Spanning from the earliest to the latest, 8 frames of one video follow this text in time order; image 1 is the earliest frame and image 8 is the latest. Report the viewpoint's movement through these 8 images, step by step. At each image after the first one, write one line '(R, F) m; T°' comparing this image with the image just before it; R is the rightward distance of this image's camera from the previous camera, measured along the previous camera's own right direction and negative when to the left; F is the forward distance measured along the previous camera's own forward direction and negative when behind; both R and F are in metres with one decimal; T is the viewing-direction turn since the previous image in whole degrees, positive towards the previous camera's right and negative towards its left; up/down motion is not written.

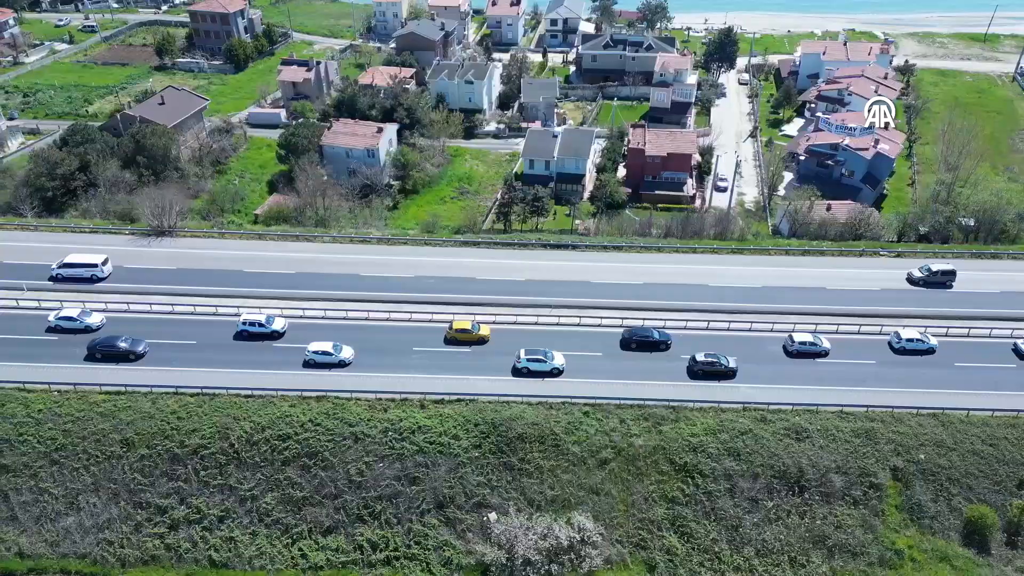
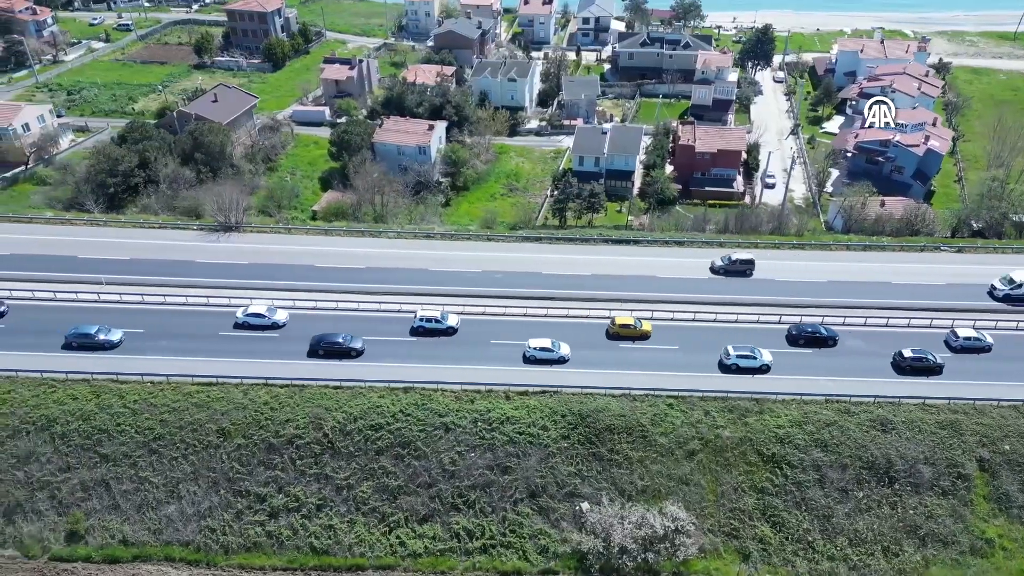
(-3.1, -0.4) m; 0°
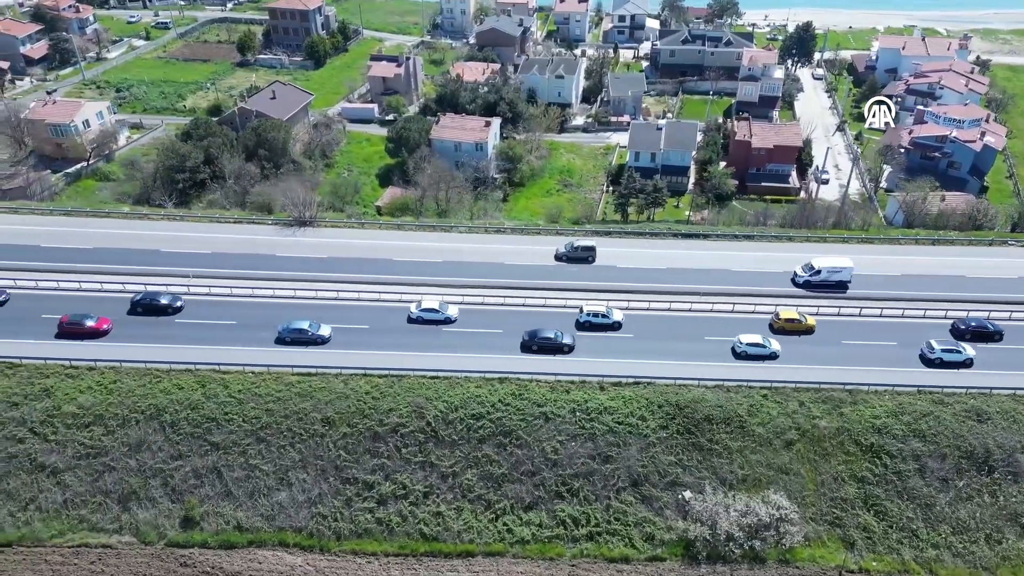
(-3.6, -0.4) m; 0°
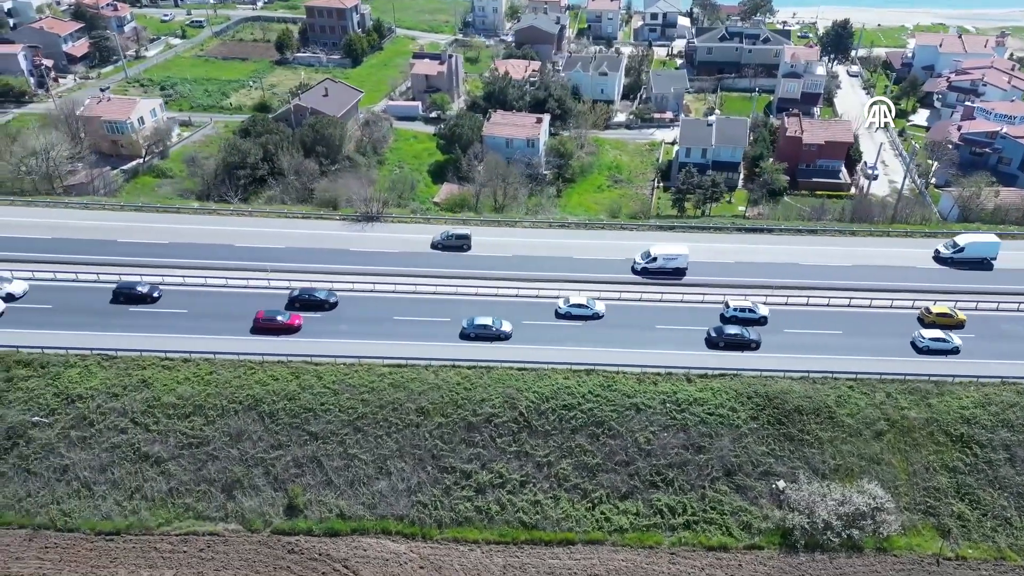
(-3.3, -0.4) m; 0°
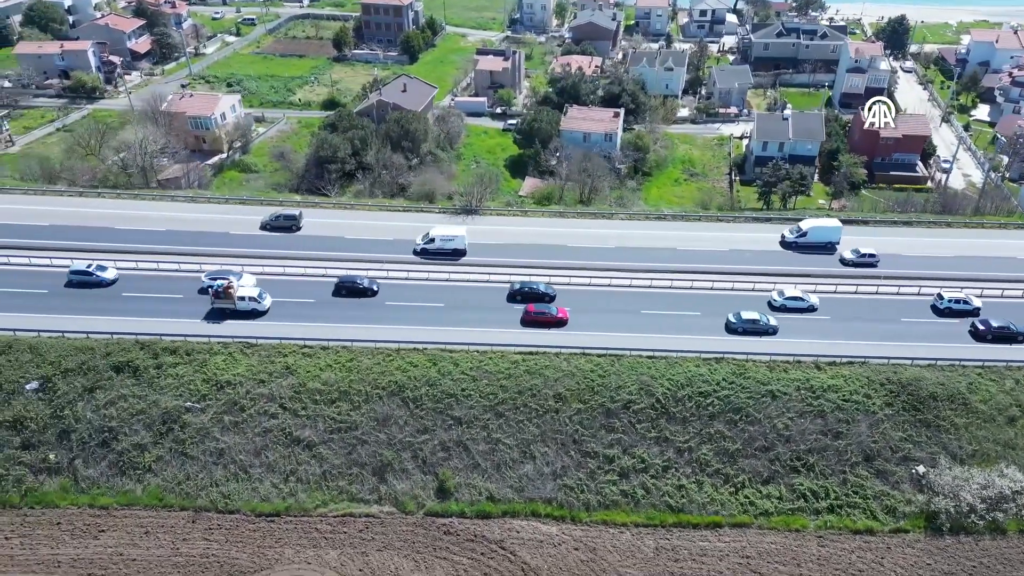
(-5.1, -0.5) m; 0°
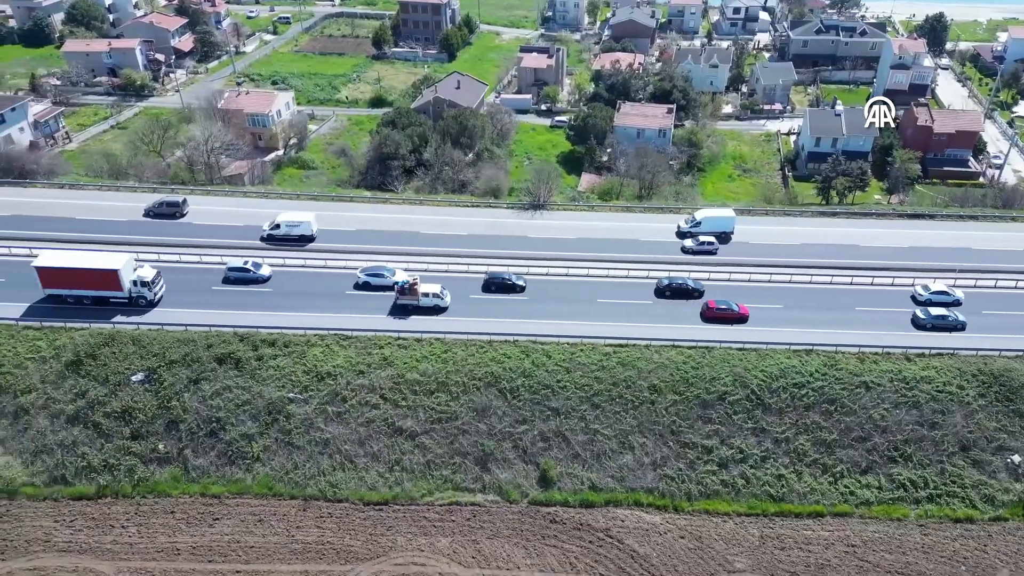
(-3.6, -0.3) m; 0°
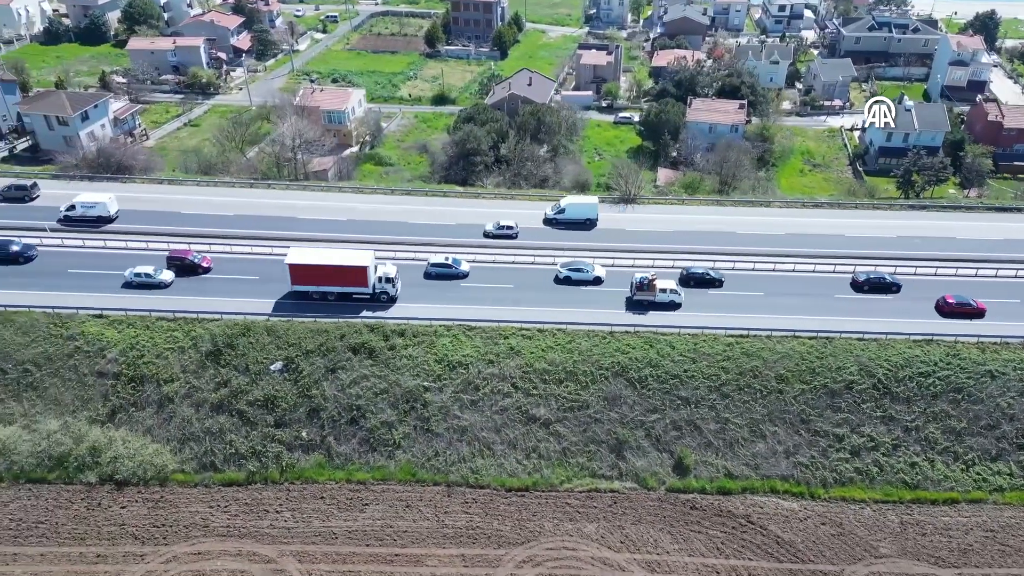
(-4.9, -0.4) m; 0°
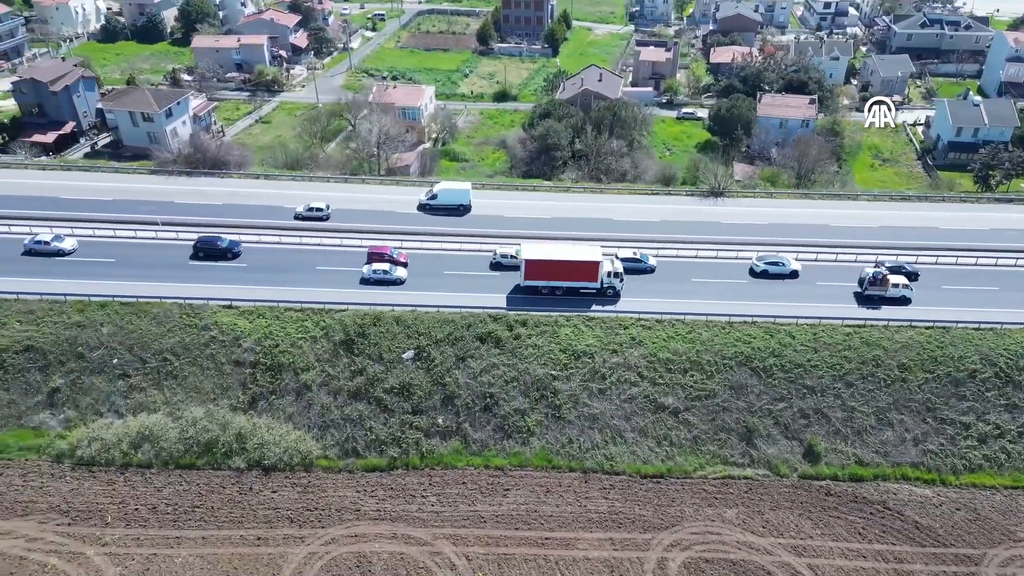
(-4.8, -0.5) m; 0°
